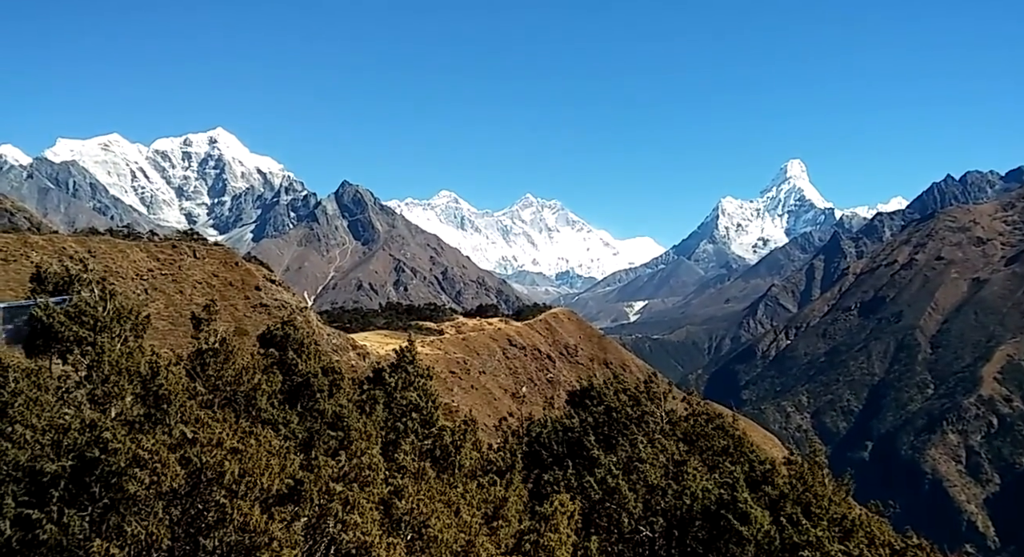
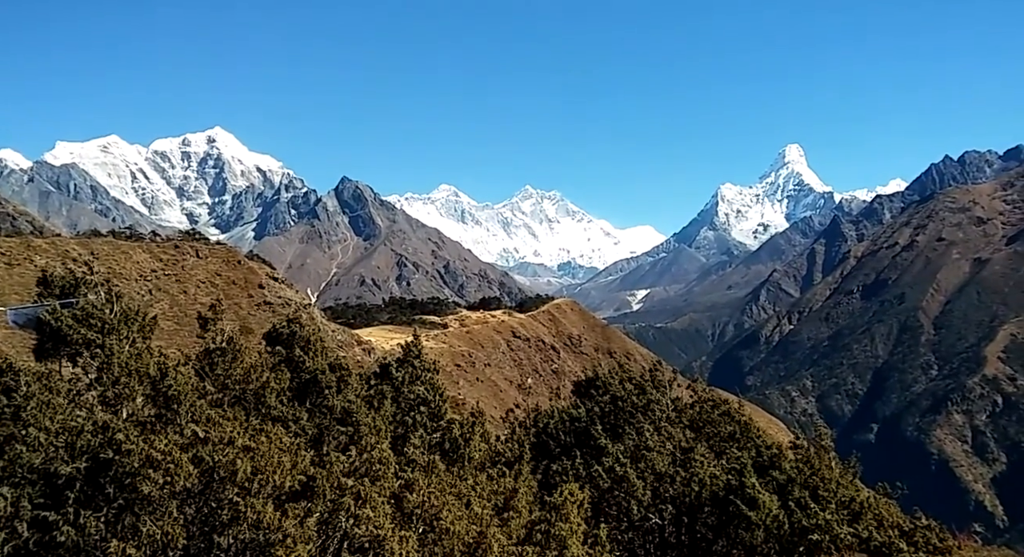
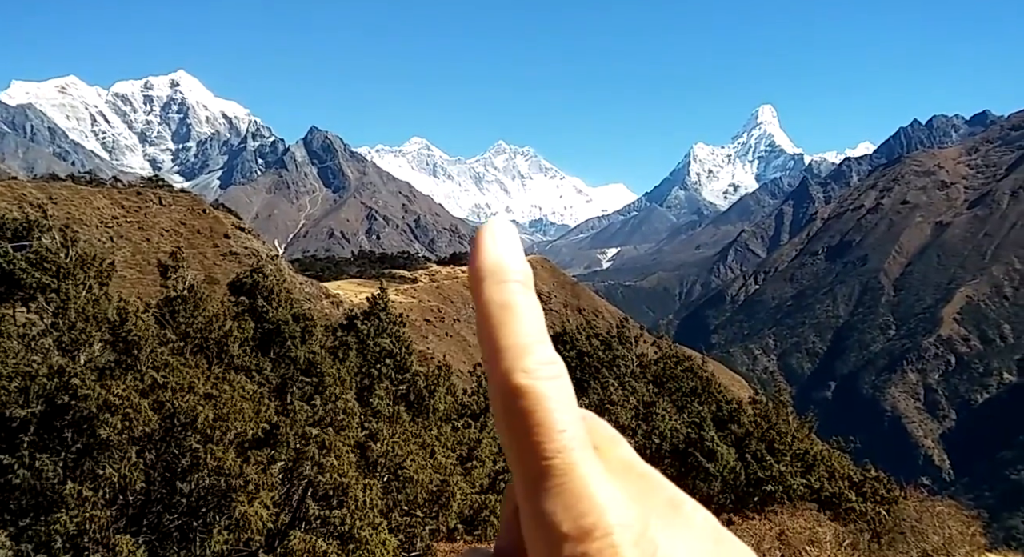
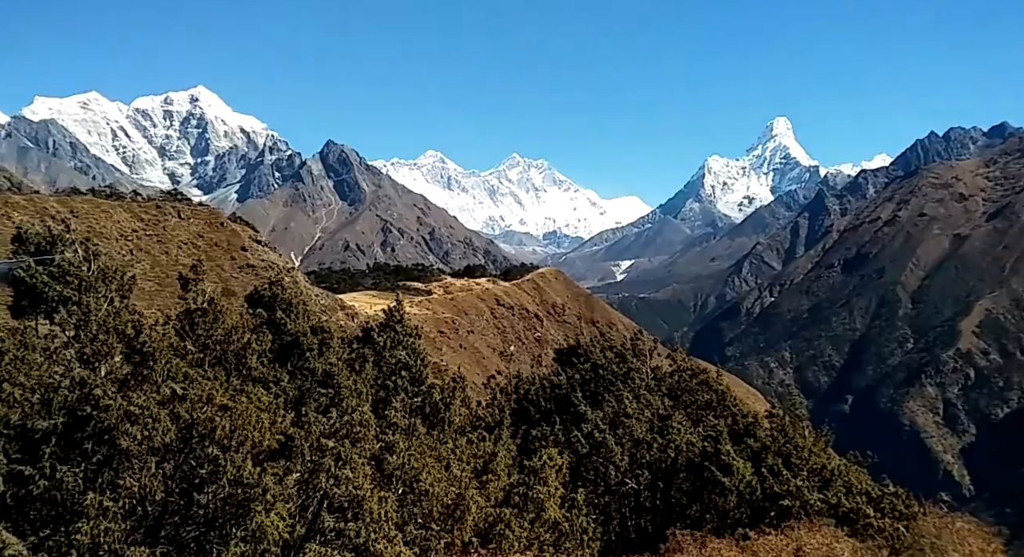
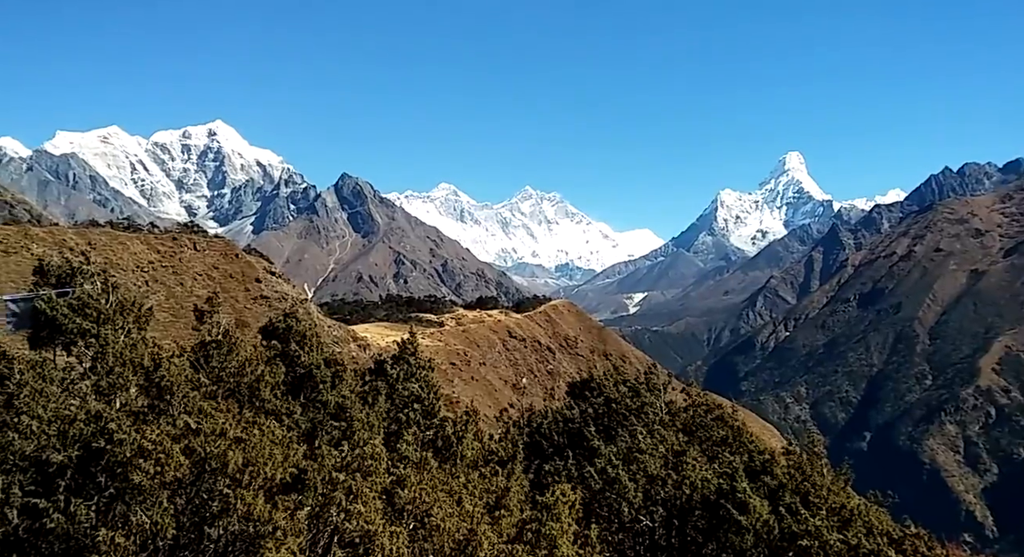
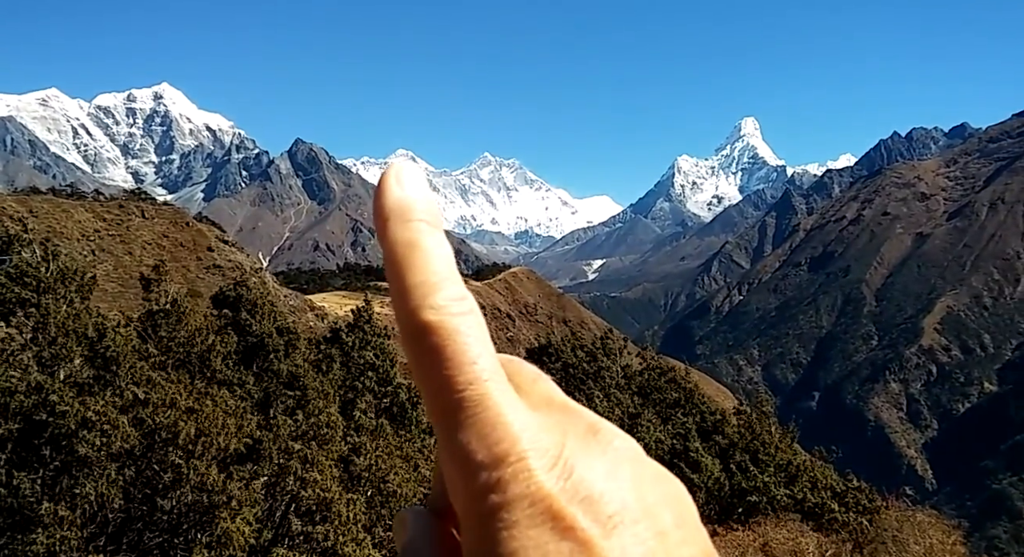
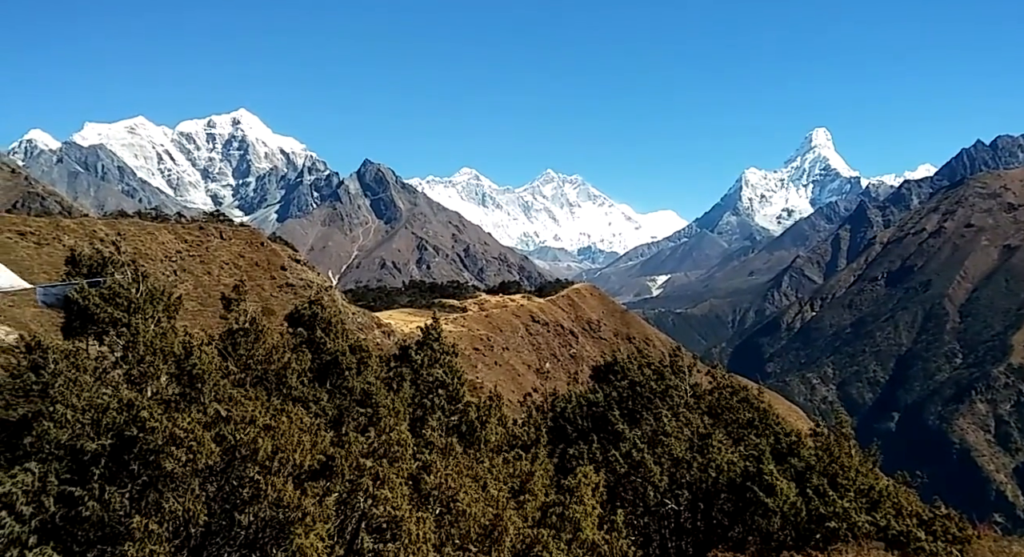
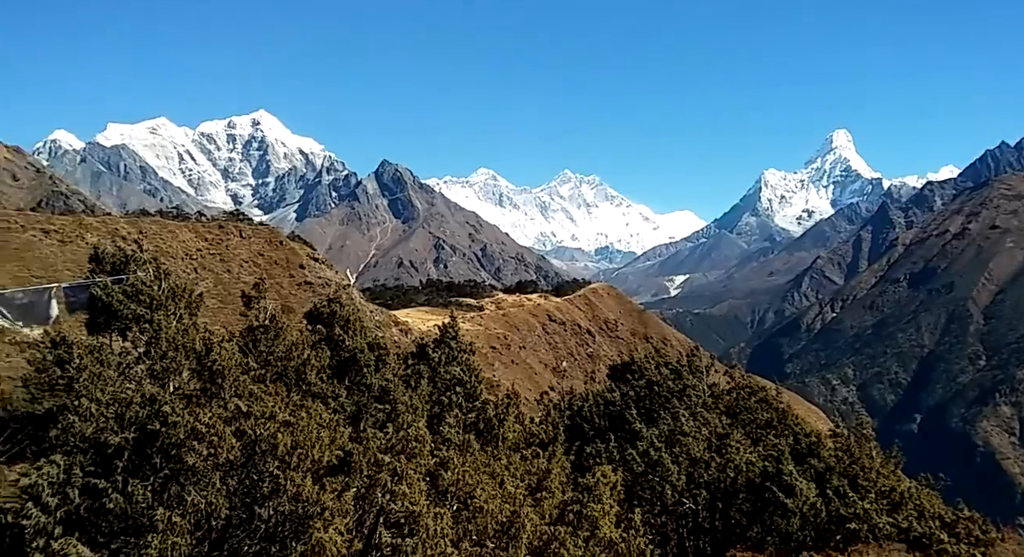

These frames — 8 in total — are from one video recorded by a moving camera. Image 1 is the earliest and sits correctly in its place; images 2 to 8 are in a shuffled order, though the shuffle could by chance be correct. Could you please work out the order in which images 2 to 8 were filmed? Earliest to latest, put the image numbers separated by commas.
7, 2, 8, 5, 3, 6, 4
